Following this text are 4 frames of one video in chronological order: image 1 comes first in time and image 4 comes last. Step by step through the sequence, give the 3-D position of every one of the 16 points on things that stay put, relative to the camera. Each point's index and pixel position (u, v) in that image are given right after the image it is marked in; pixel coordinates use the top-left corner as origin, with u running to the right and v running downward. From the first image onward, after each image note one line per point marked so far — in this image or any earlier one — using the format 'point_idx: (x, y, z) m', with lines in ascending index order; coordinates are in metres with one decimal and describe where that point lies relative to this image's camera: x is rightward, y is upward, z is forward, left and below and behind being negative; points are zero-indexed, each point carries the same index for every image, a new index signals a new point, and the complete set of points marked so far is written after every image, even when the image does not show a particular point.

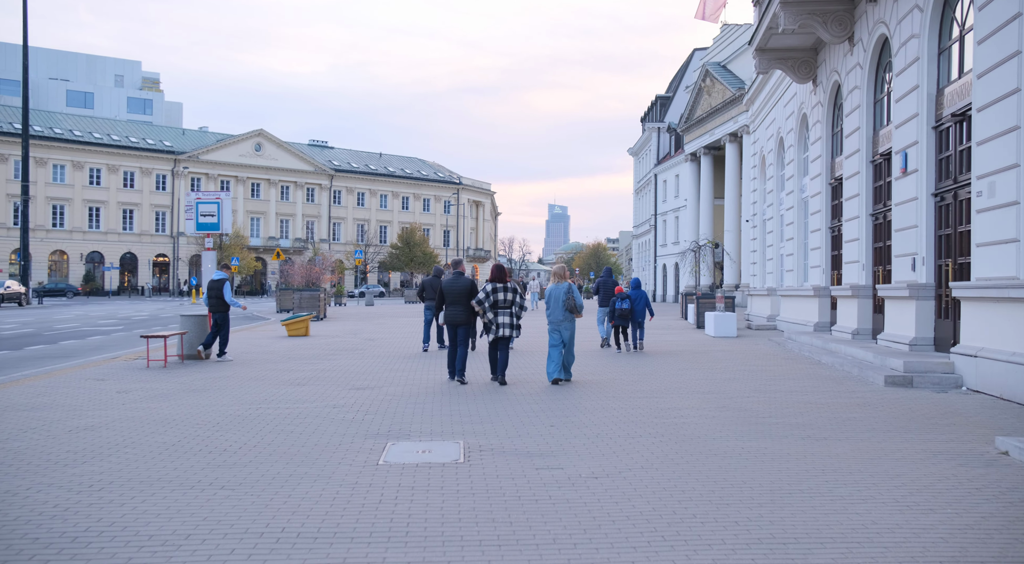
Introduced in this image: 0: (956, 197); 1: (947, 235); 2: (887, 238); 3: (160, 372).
0: (+6.2, +1.2, +11.6) m
1: (+6.2, +0.7, +11.9) m
2: (+6.6, +0.8, +14.8) m
3: (-5.3, -1.4, +12.6) m
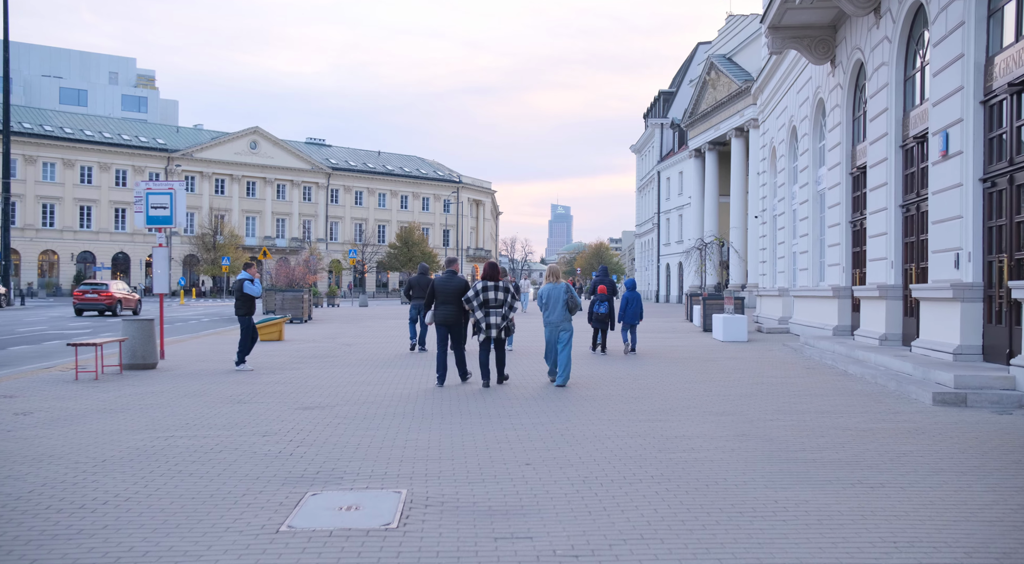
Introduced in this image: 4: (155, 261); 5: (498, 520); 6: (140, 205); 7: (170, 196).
0: (+5.9, +1.2, +9.9) m
1: (+5.9, +0.7, +10.2) m
2: (+6.4, +0.8, +13.0) m
3: (-5.5, -1.4, +10.9) m
4: (-6.4, +0.4, +15.1) m
5: (-0.1, -1.4, +4.8) m
6: (-6.7, +1.4, +15.1) m
7: (-6.1, +1.6, +15.1) m
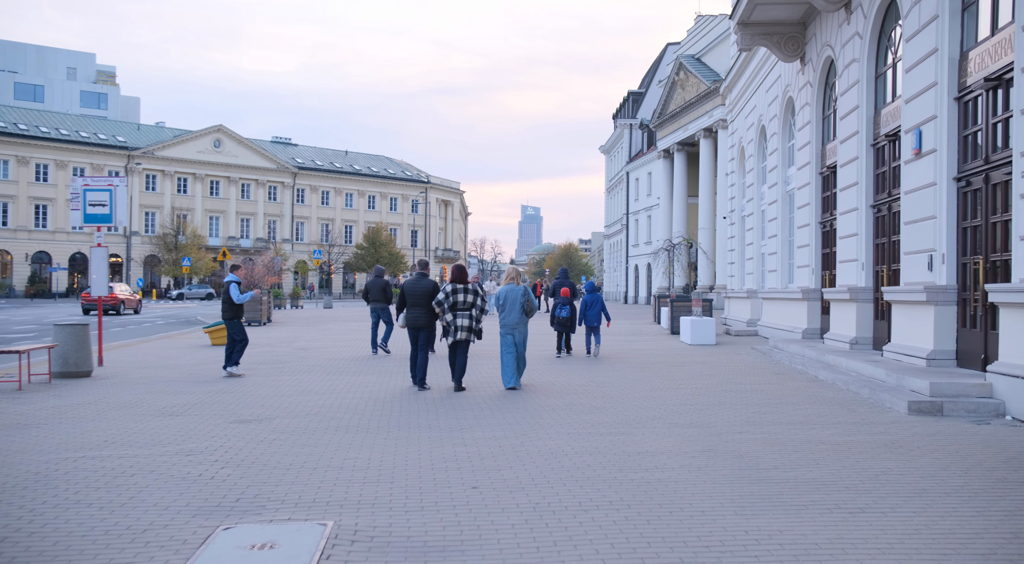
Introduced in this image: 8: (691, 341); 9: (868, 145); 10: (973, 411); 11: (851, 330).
0: (+5.4, +1.2, +9.5) m
1: (+5.4, +0.6, +9.8) m
2: (+5.7, +0.8, +12.7) m
3: (-6.1, -1.4, +10.1) m
4: (-7.1, +0.4, +14.3) m
5: (-0.4, -1.4, +4.2) m
6: (-7.4, +1.4, +14.3) m
7: (-6.8, +1.5, +14.2) m
8: (+4.2, -1.4, +19.6) m
9: (+5.8, +2.2, +13.6) m
10: (+4.6, -1.3, +8.3) m
11: (+5.7, -0.8, +14.0) m
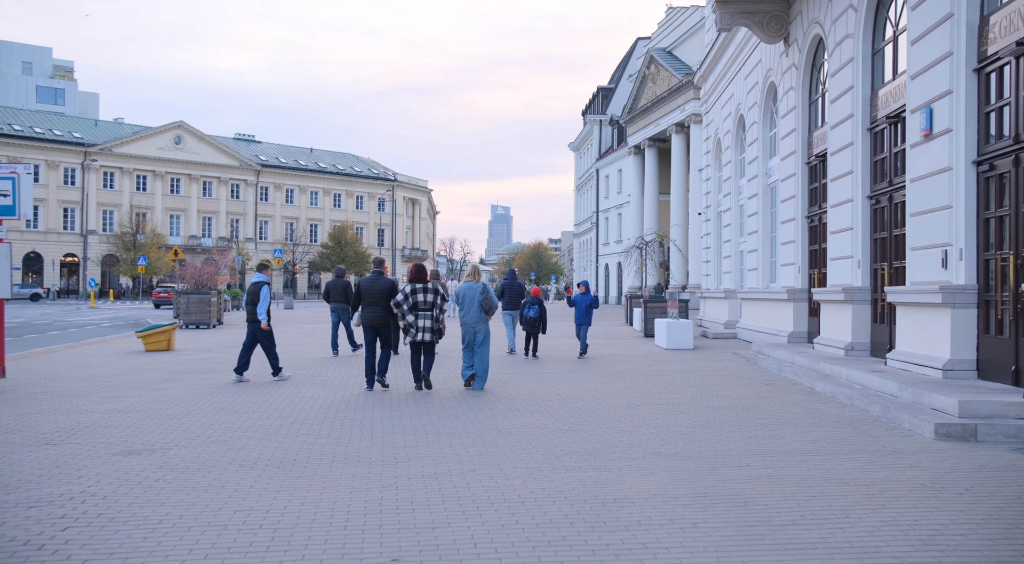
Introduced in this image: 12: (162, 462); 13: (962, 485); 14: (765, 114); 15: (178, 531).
0: (+4.9, +1.2, +8.2) m
1: (+5.0, +0.7, +8.5) m
2: (+5.2, +0.8, +11.4) m
3: (-6.5, -1.4, +8.4) m
4: (-7.8, +0.3, +12.5) m
5: (-0.7, -1.4, +2.7) m
6: (-8.0, +1.4, +12.5) m
7: (-7.4, +1.5, +12.5) m
8: (+3.4, -1.4, +18.2) m
9: (+5.2, +2.2, +12.3) m
10: (+4.2, -1.3, +7.0) m
11: (+5.0, -0.8, +12.7) m
12: (-2.7, -1.4, +6.6) m
13: (+2.9, -1.3, +5.5) m
14: (+5.7, +3.8, +18.8) m
15: (-1.9, -1.4, +4.7) m
